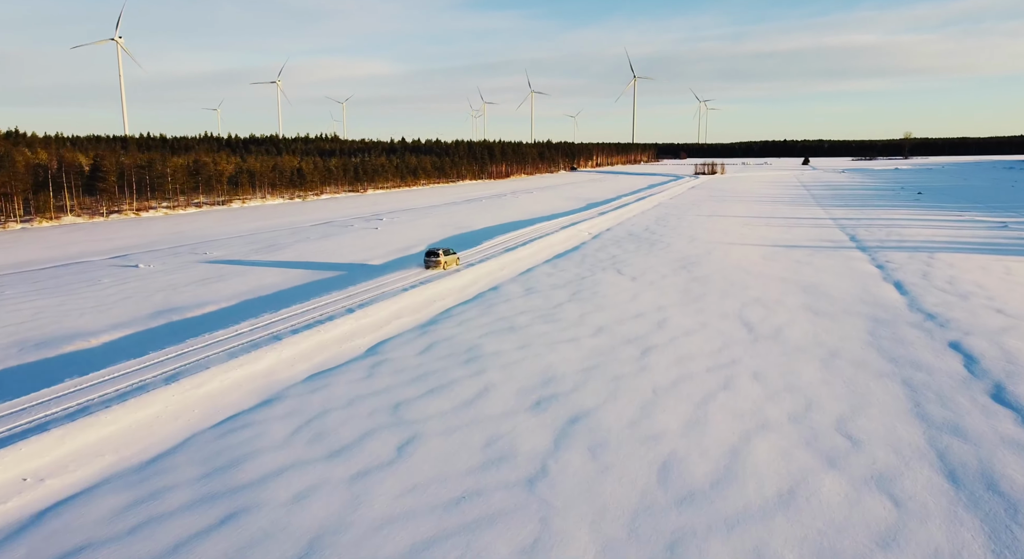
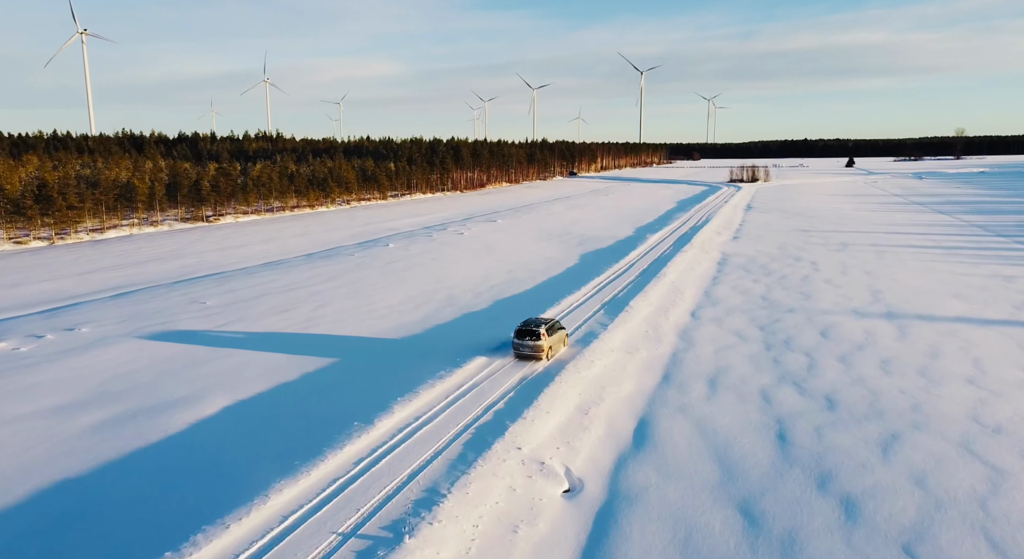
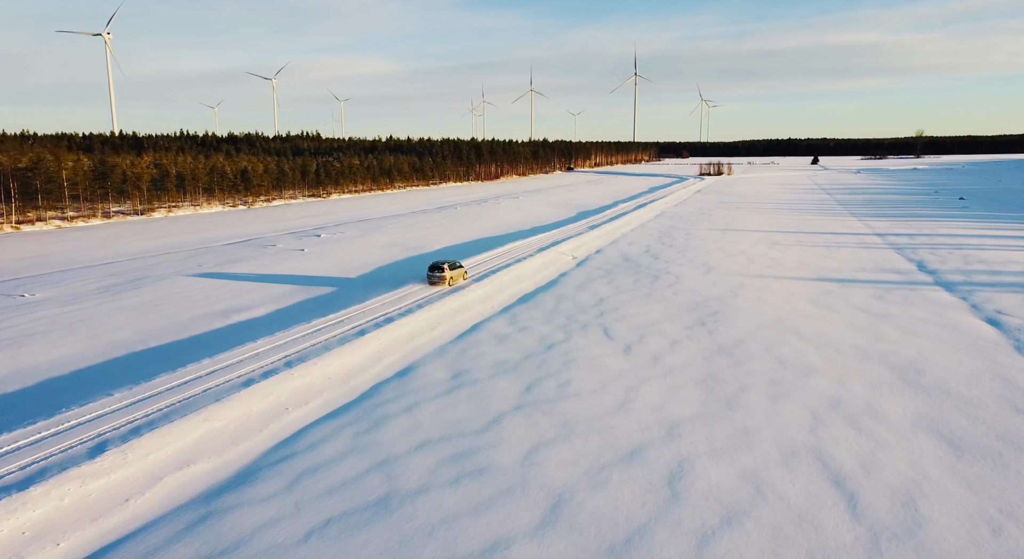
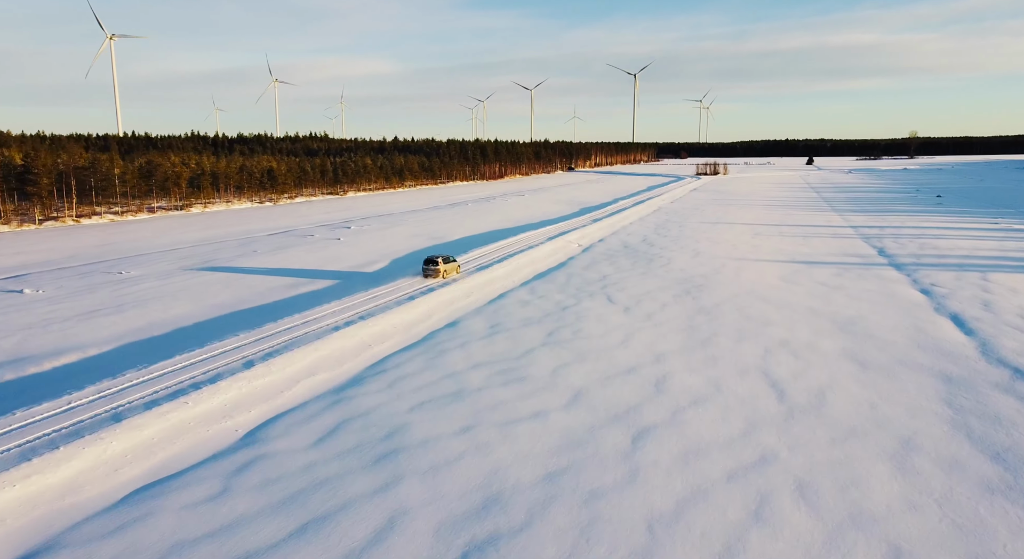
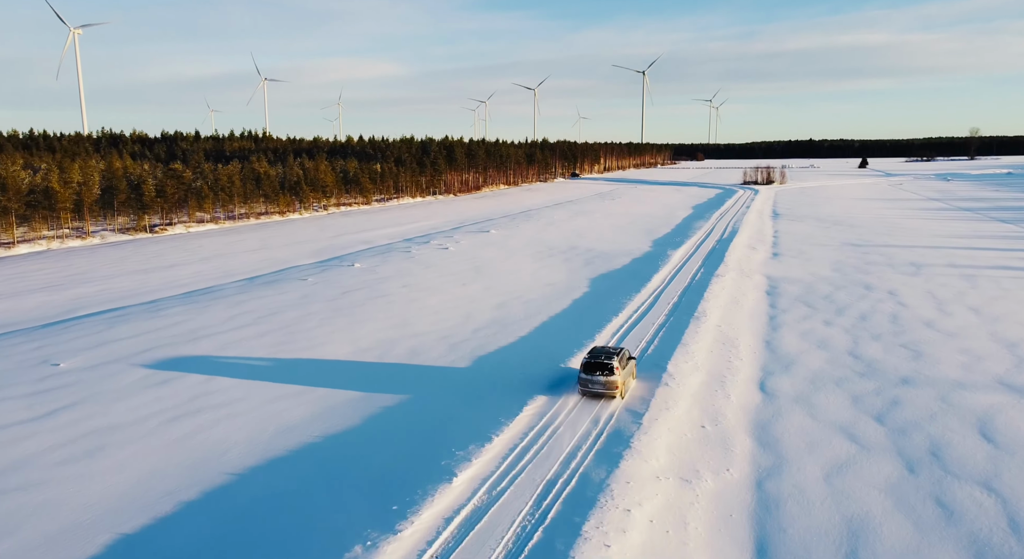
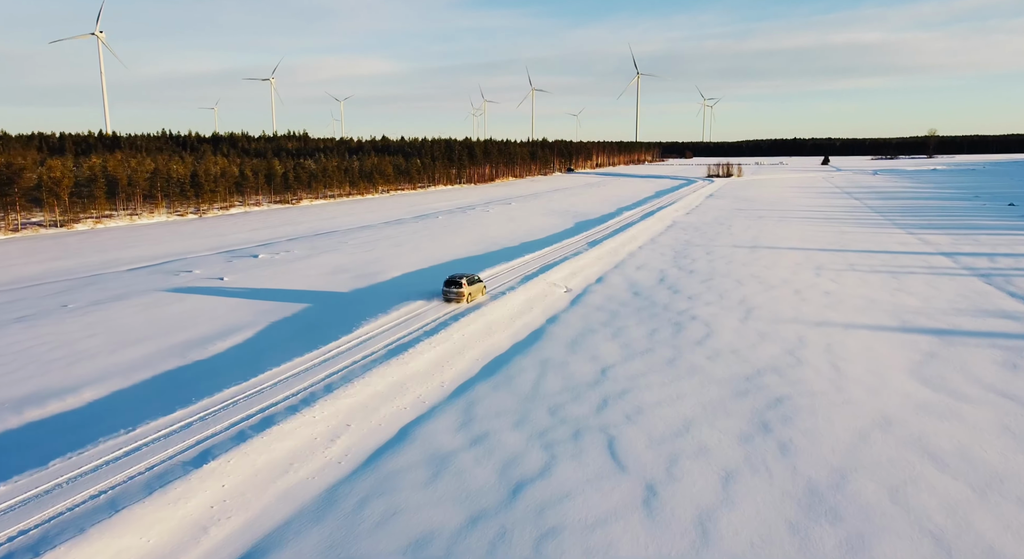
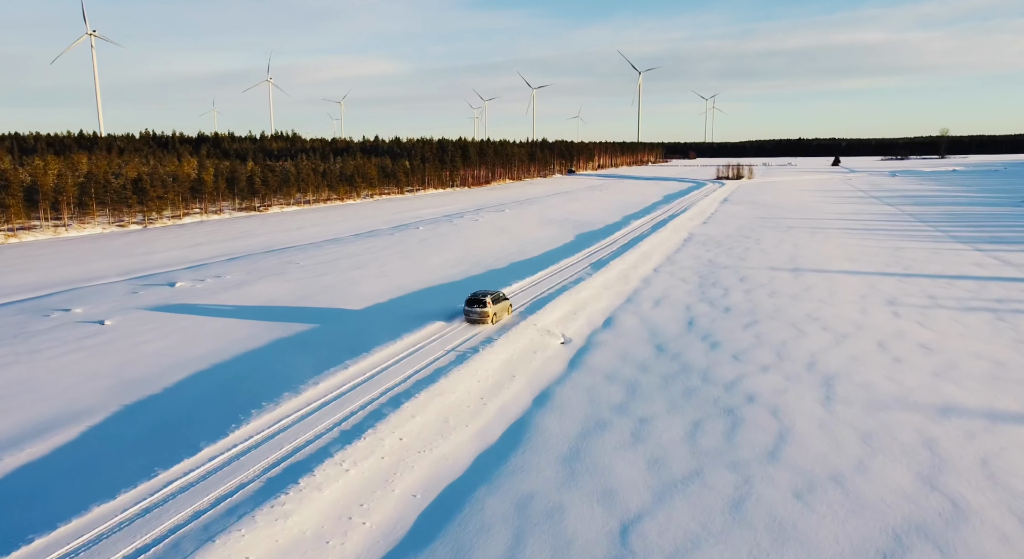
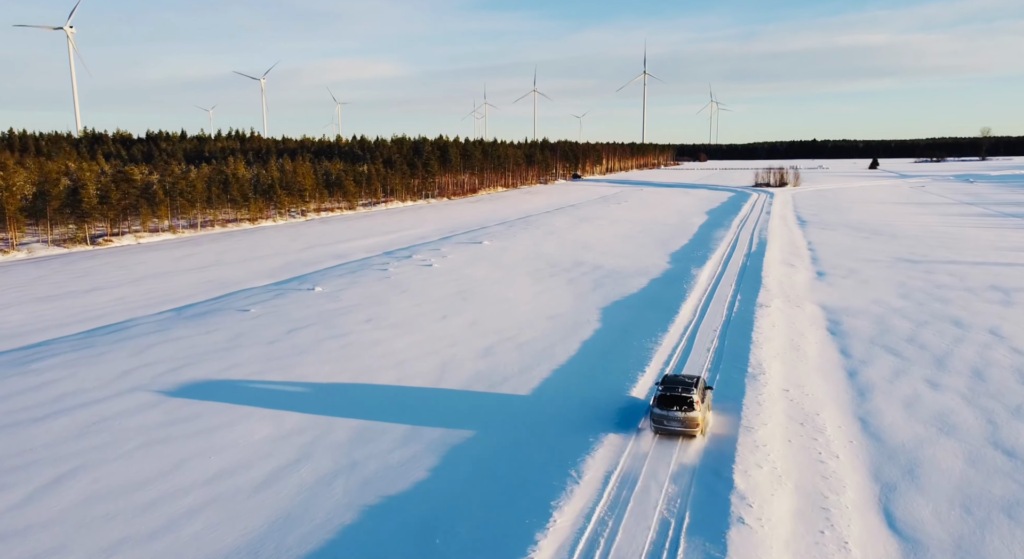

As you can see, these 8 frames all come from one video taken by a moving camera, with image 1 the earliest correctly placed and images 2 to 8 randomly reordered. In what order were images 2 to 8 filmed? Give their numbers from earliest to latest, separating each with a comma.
4, 3, 6, 7, 2, 5, 8
